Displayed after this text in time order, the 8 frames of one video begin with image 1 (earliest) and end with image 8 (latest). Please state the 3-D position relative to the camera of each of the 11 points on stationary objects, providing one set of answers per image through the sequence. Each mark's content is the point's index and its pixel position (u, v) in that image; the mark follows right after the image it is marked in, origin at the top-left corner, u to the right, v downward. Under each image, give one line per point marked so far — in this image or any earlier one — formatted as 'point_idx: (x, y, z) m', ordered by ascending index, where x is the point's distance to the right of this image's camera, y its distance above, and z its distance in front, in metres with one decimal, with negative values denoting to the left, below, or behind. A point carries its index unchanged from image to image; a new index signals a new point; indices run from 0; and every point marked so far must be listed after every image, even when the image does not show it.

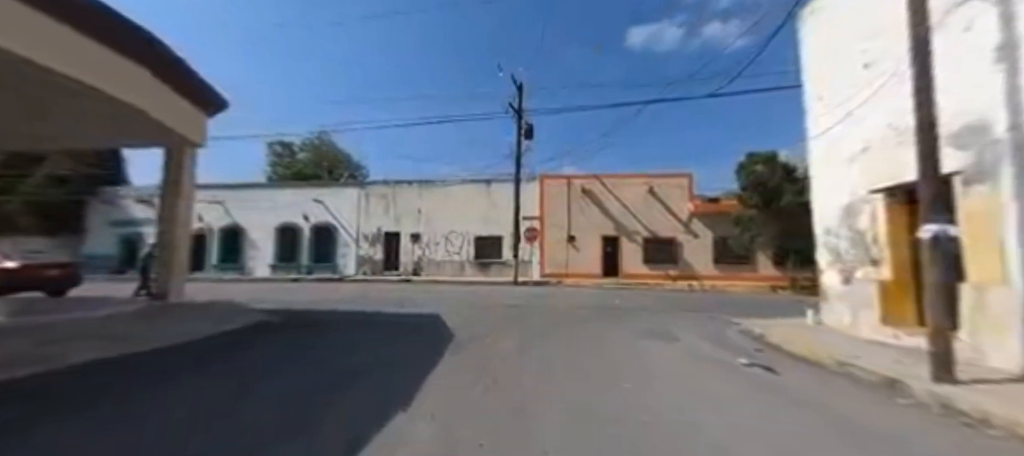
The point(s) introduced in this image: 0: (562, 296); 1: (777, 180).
0: (+2.2, -3.1, +17.0) m
1: (+13.5, +2.5, +19.3) m
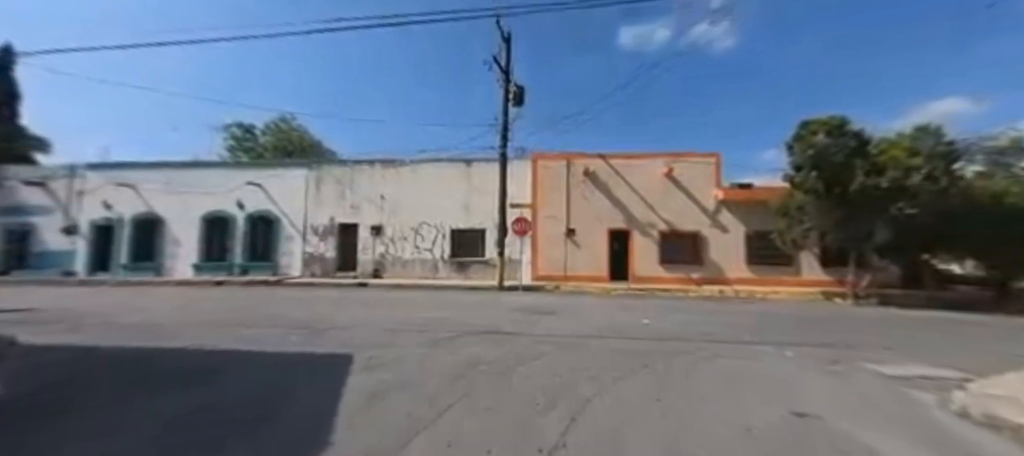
0: (+1.6, -2.6, +12.1) m
1: (+12.9, +2.9, +14.6) m
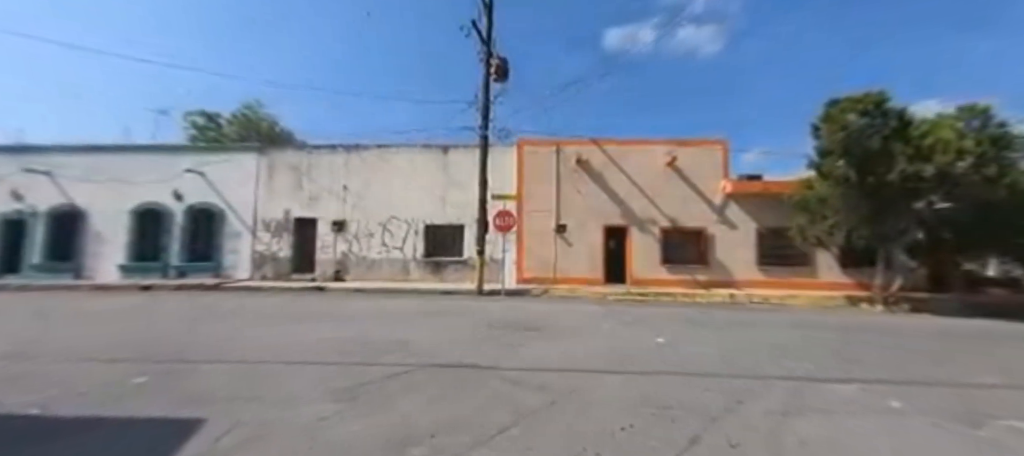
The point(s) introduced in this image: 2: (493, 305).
0: (+1.0, -2.4, +9.6) m
1: (+12.2, +3.0, +12.5) m
2: (-0.7, -2.8, +13.7) m
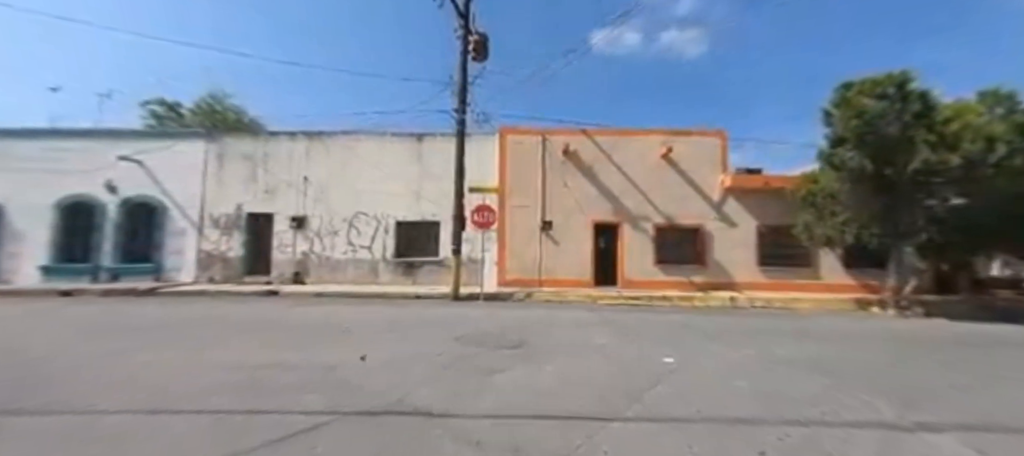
0: (+0.5, -2.3, +8.0) m
1: (+11.6, +3.1, +11.2) m
2: (-1.4, -2.7, +12.0) m
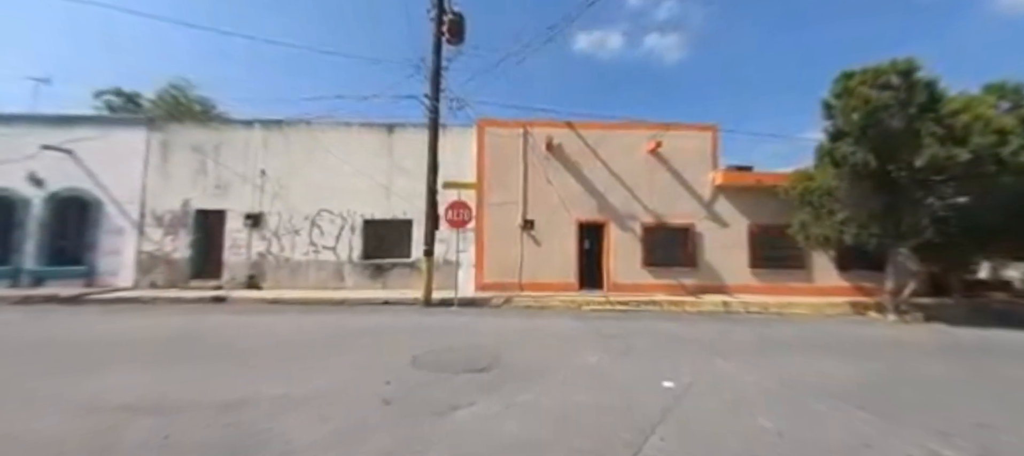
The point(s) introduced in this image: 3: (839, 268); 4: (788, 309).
0: (0.0, -2.3, +6.8) m
1: (+10.9, +3.1, +10.5) m
2: (-2.1, -2.6, +10.7) m
3: (+13.3, -1.6, +15.3) m
4: (+9.8, -2.9, +13.5) m
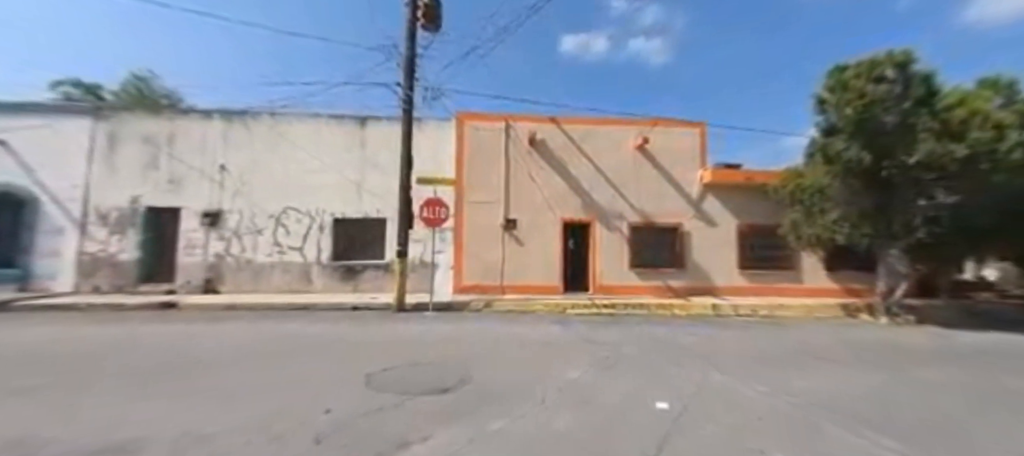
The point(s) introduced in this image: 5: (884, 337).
0: (-0.4, -2.2, +6.0) m
1: (+10.4, +3.2, +10.1) m
2: (-2.6, -2.6, +9.8) m
3: (+12.5, -1.6, +15.0) m
4: (+9.2, -2.9, +13.0) m
5: (+10.2, -3.0, +10.4) m
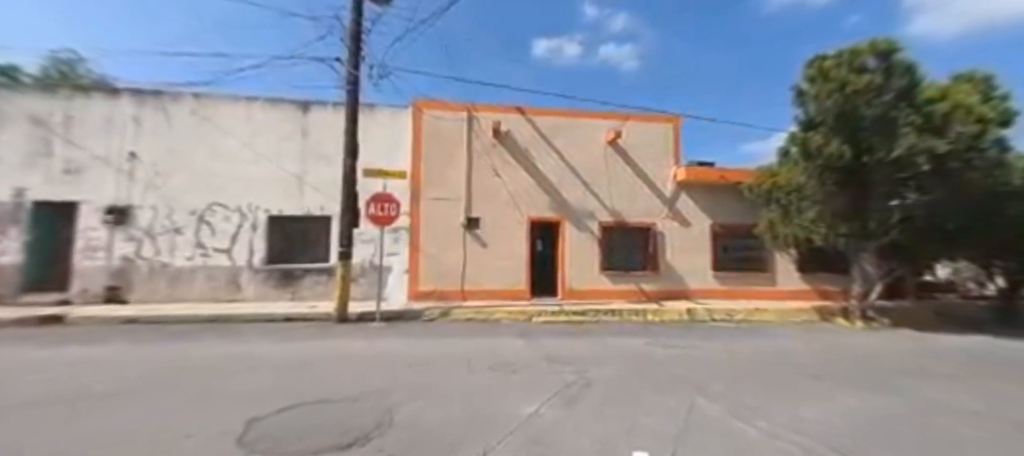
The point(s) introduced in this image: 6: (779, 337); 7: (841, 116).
0: (-1.2, -2.2, +4.7) m
1: (+9.4, +3.2, +9.5) m
2: (-3.6, -2.6, +8.3) m
3: (+11.1, -1.6, +14.6) m
4: (+7.9, -2.9, +12.4) m
5: (+9.2, -3.0, +9.8) m
6: (+7.0, -2.9, +10.0) m
7: (+8.4, +2.9, +9.7) m
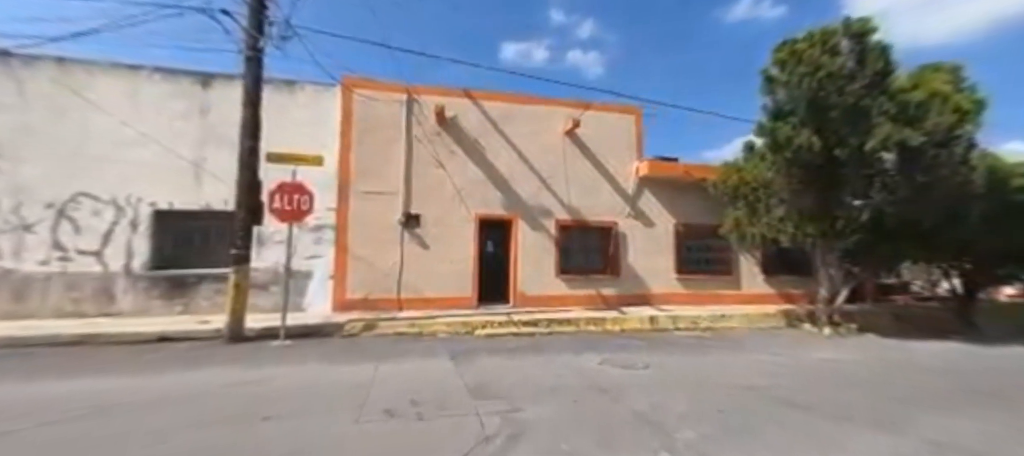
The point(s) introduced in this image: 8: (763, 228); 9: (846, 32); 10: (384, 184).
0: (-2.1, -2.1, +3.0) m
1: (+7.9, +3.2, +8.7) m
2: (-4.9, -2.5, +6.5) m
3: (+9.3, -1.6, +13.9) m
4: (+6.3, -2.9, +11.4) m
5: (+7.7, -3.0, +9.0) m
6: (+5.6, -2.9, +8.9) m
7: (+7.0, +2.9, +8.8) m
8: (+7.3, 0.0, +11.0) m
9: (+7.7, +4.5, +8.8) m
10: (-3.8, +1.3, +11.5) m
